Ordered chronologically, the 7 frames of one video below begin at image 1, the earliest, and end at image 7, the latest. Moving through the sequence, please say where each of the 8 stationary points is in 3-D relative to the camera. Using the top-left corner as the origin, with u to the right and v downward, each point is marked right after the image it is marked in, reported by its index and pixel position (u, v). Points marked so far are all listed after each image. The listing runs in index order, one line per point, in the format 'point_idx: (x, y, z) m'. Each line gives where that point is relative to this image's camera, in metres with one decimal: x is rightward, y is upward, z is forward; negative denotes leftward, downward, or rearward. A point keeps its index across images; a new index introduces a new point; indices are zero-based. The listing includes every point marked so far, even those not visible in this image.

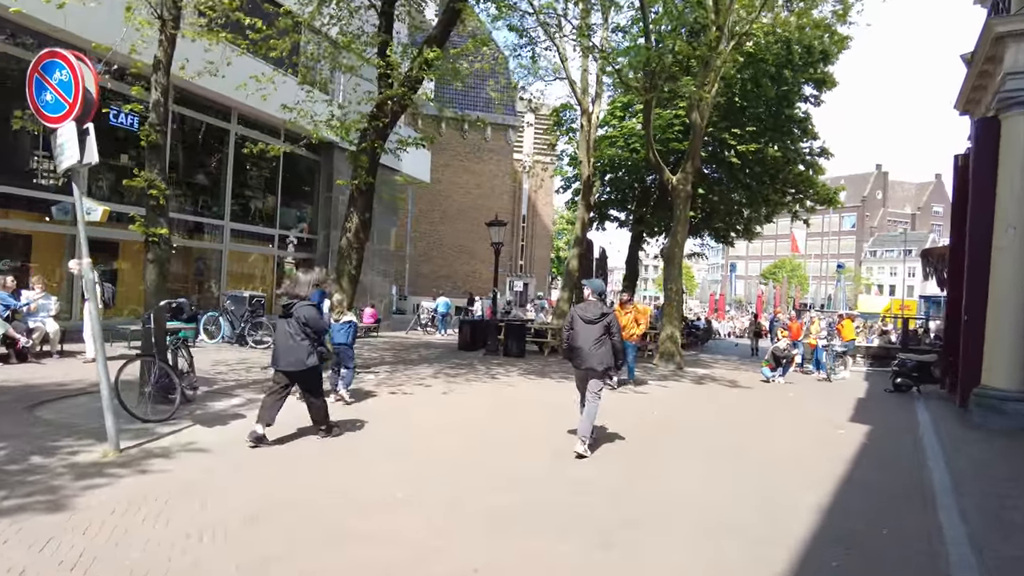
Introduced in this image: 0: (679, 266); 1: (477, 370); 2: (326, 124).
0: (+4.1, +0.5, +16.1) m
1: (-0.7, -1.5, +12.4) m
2: (-3.2, +2.8, +11.4) m
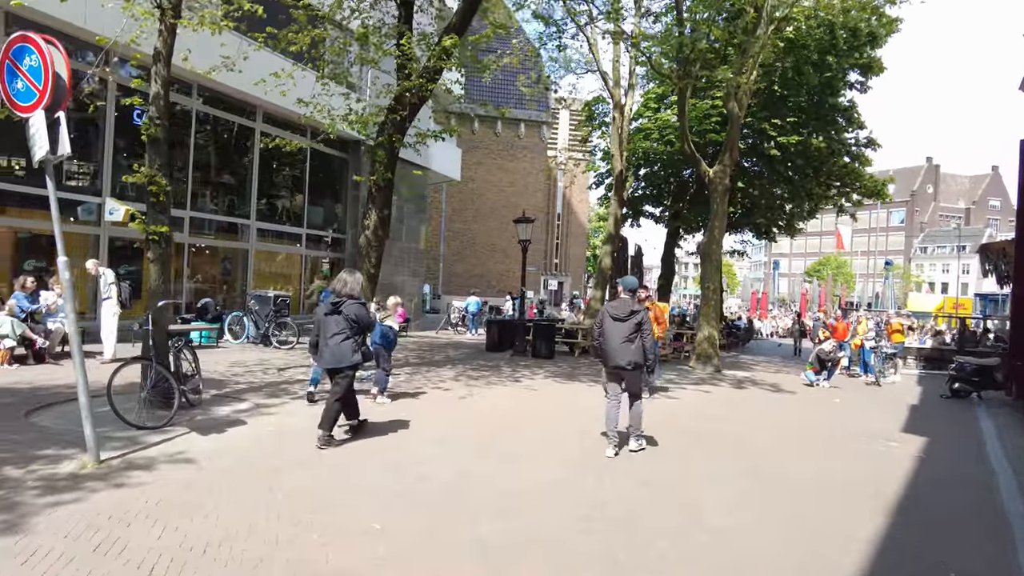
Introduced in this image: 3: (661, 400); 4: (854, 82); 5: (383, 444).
0: (+4.7, +0.6, +15.4) m
1: (-0.2, -1.5, +12.0) m
2: (-2.8, +2.8, +11.0) m
3: (+2.3, -1.7, +10.3) m
4: (+8.8, +5.3, +17.1) m
5: (-1.3, -1.6, +6.7) m
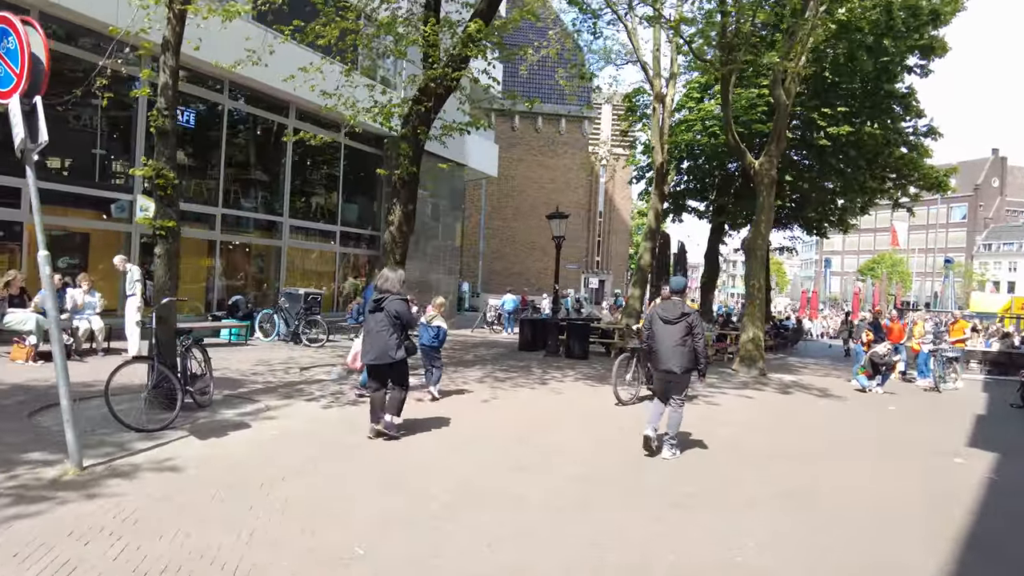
0: (+5.4, +0.6, +14.5) m
1: (+0.3, -1.5, +11.5) m
2: (-2.3, +2.9, +10.7) m
3: (+2.7, -1.7, +9.7) m
4: (+9.6, +5.3, +16.0) m
5: (-1.1, -1.5, +6.3) m
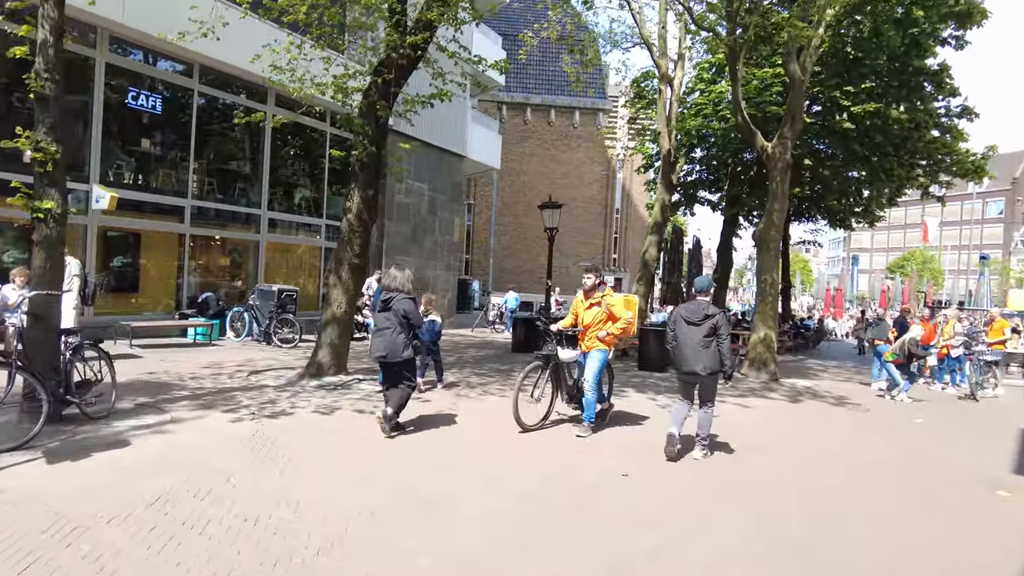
0: (+5.2, +0.7, +13.2) m
1: (-0.1, -1.4, +10.3) m
2: (-2.7, +2.9, +9.6) m
3: (+2.3, -1.6, +8.4) m
4: (+9.4, +5.4, +14.5) m
5: (-1.7, -1.5, +5.2) m
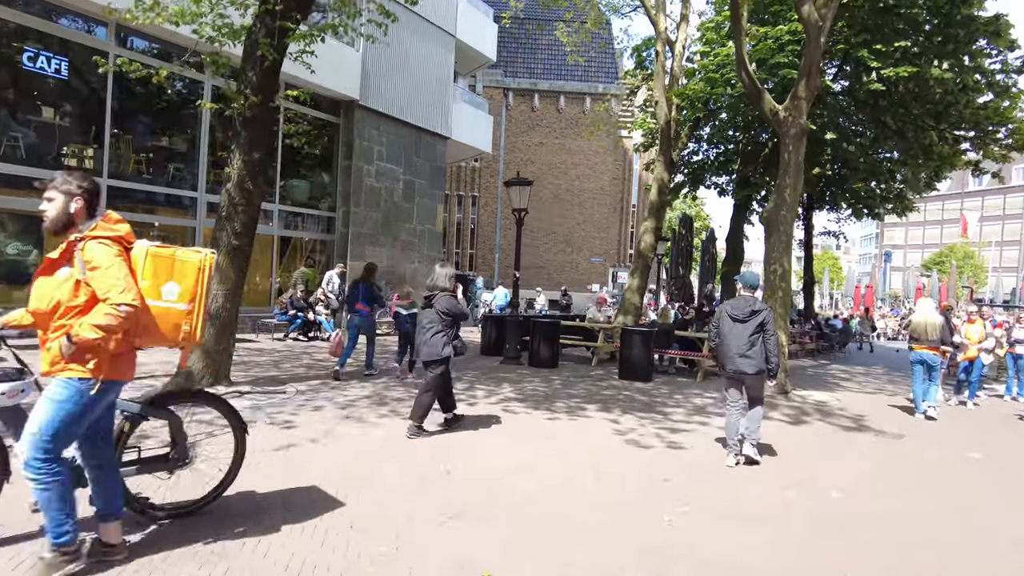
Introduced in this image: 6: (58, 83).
0: (+4.5, +0.8, +10.9) m
1: (-0.9, -1.3, +8.2) m
2: (-3.6, +3.1, +7.7) m
3: (+1.4, -1.5, +6.3) m
4: (+8.7, +5.5, +12.0) m
5: (-2.7, -1.3, +3.2) m
6: (-8.0, +3.6, +11.7) m
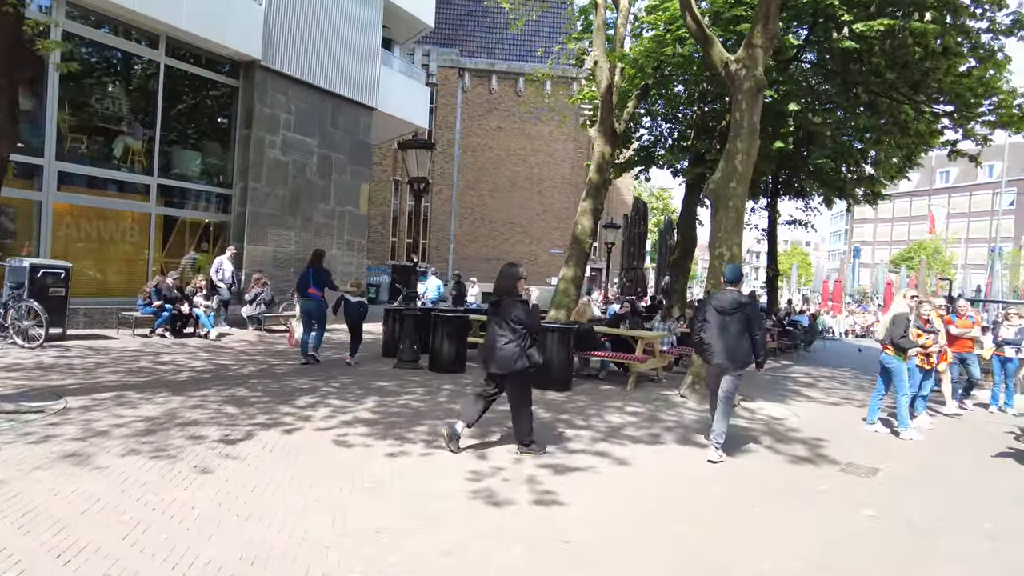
0: (+3.0, +1.0, +9.0) m
1: (-2.3, -1.1, +6.2) m
2: (-4.9, +3.2, +5.5) m
3: (+0.1, -1.4, +4.3) m
4: (+7.3, +5.7, +10.2) m
5: (-3.9, -1.2, +1.0) m
6: (-9.4, +3.9, +9.3) m
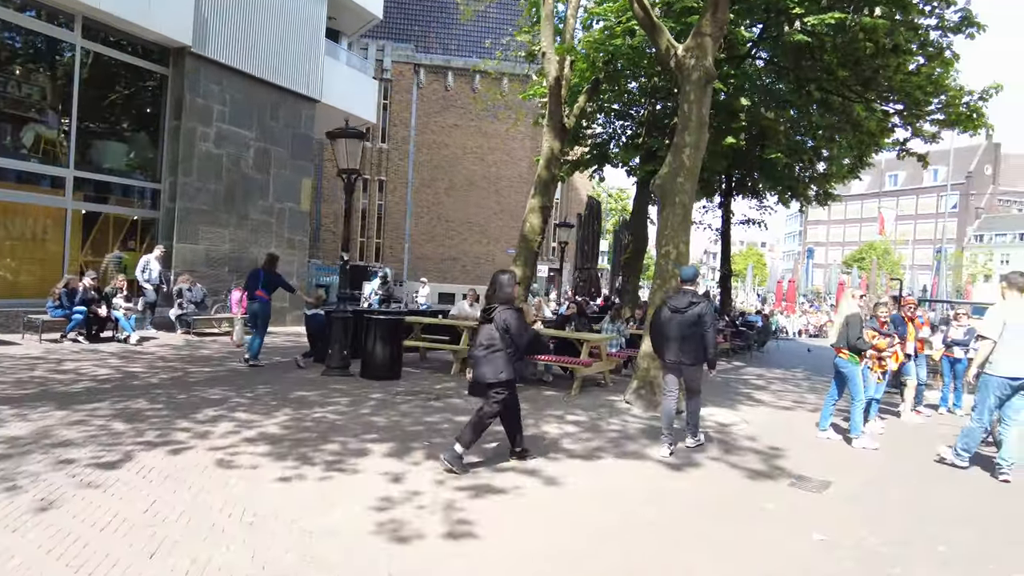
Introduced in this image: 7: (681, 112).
0: (+2.2, +1.0, +8.6) m
1: (-2.9, -1.1, +5.5) m
2: (-5.5, +3.2, +4.6) m
3: (-0.4, -1.4, +3.7) m
4: (+6.4, +5.7, +10.1) m
5: (-4.2, -1.2, +0.3) m
6: (-10.2, +3.8, +8.3) m
7: (+2.2, +2.3, +8.7) m
